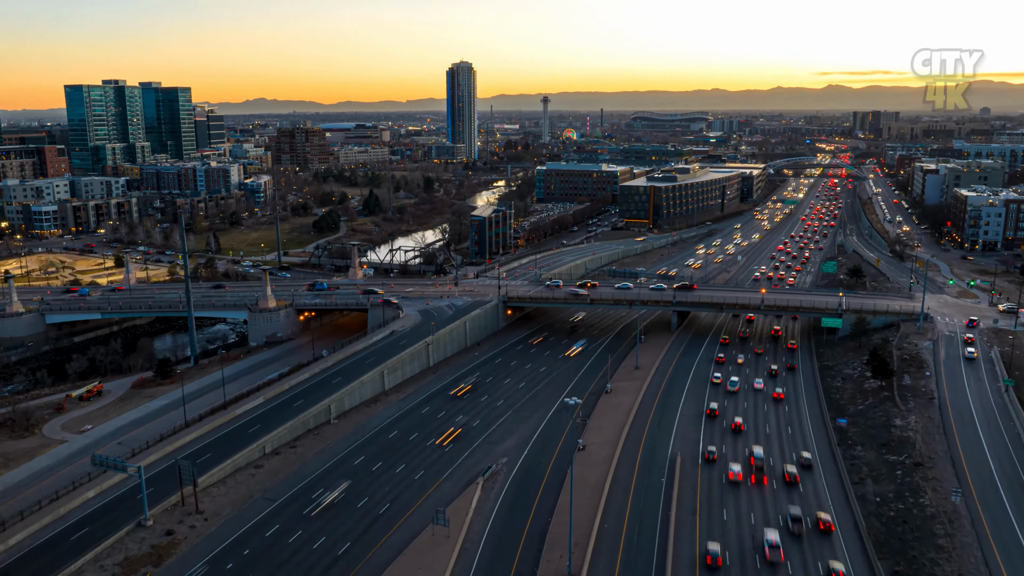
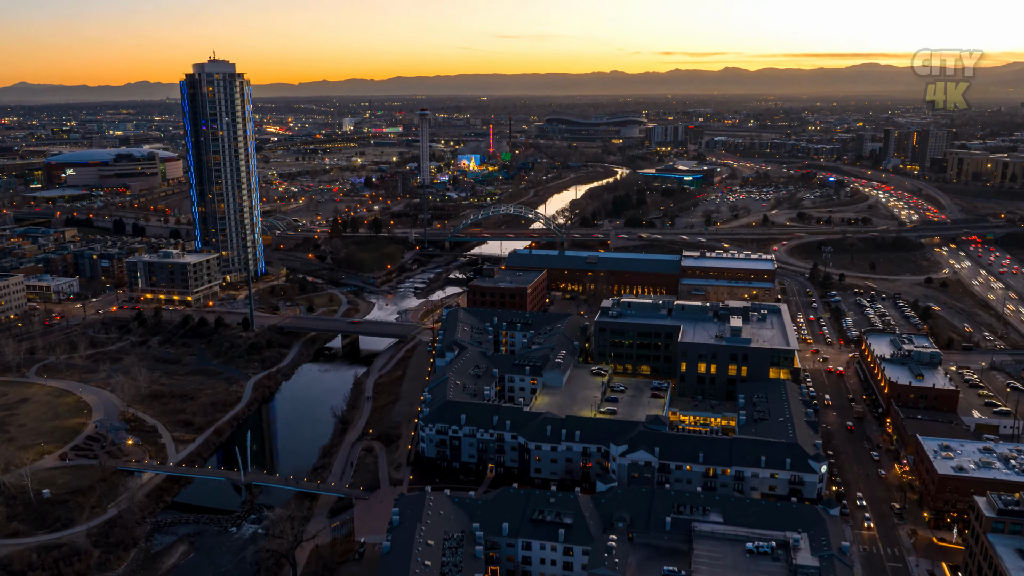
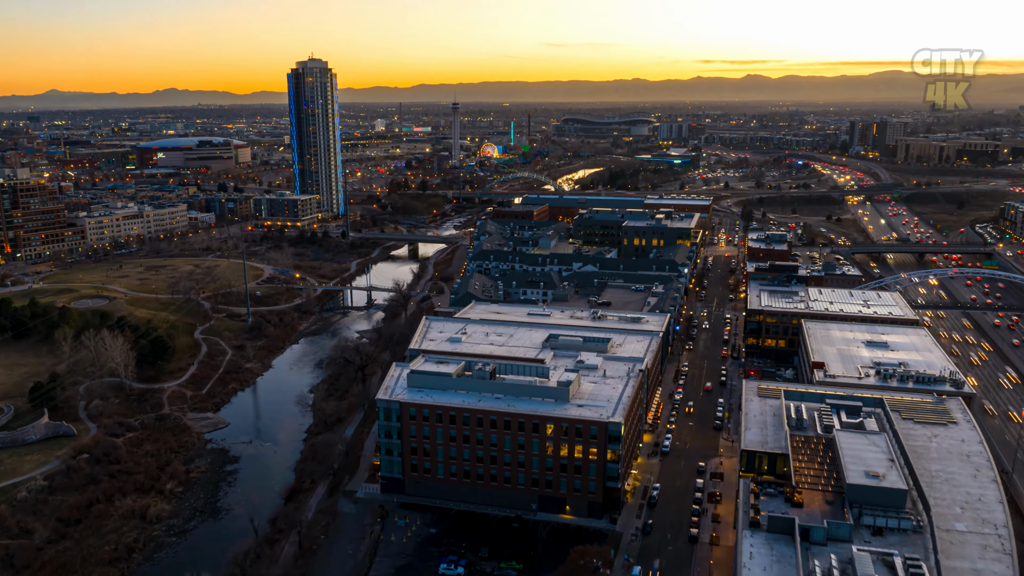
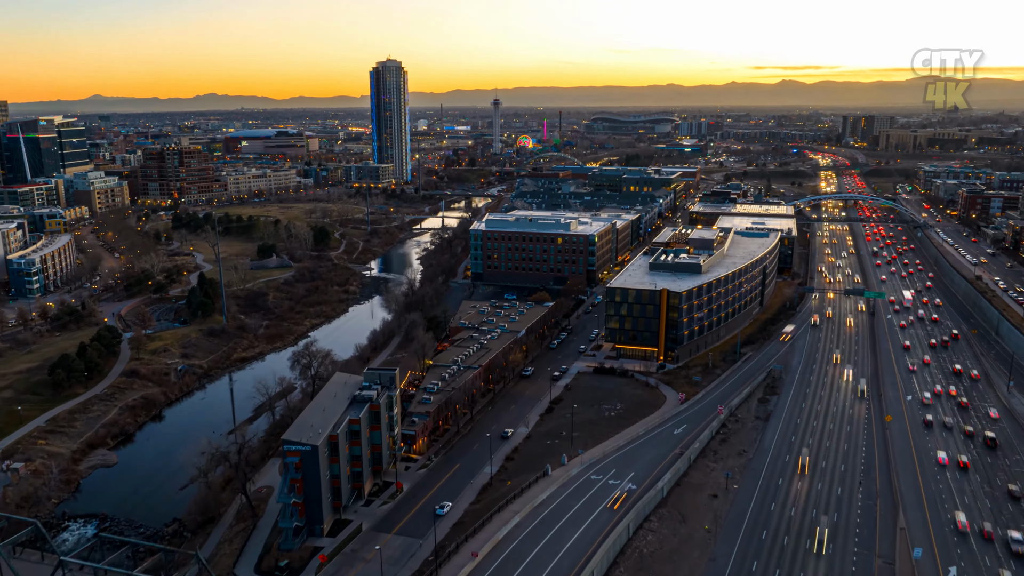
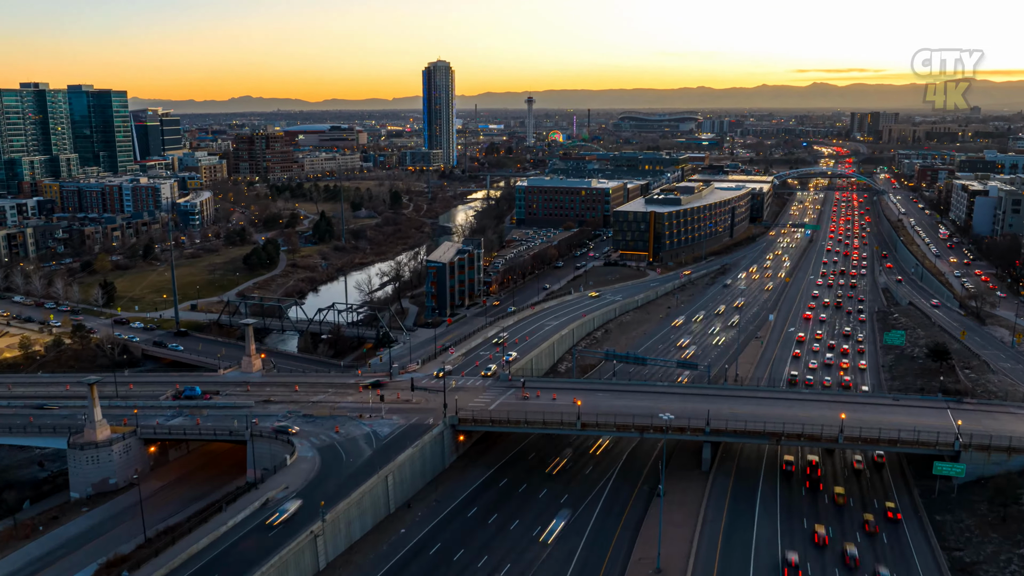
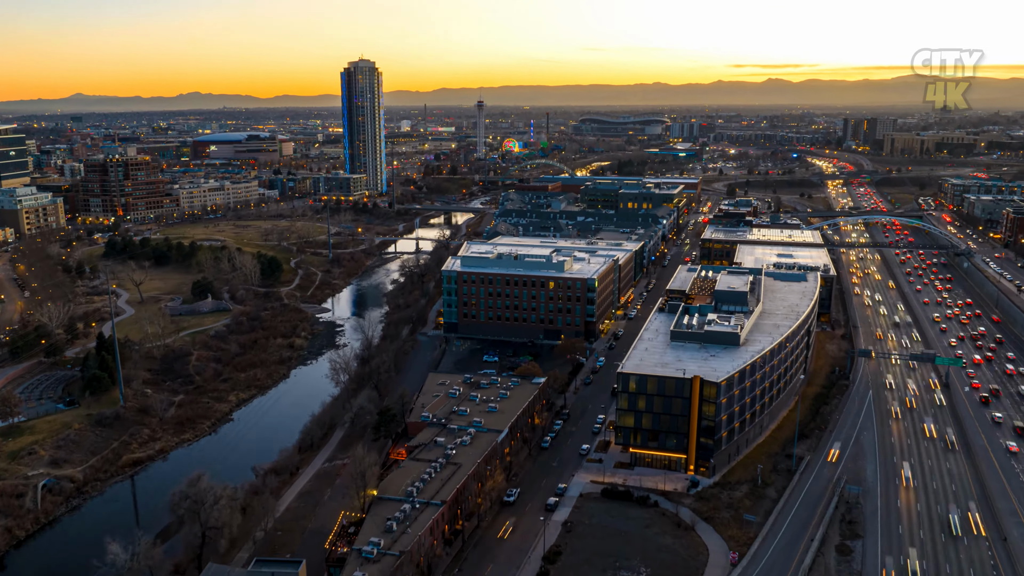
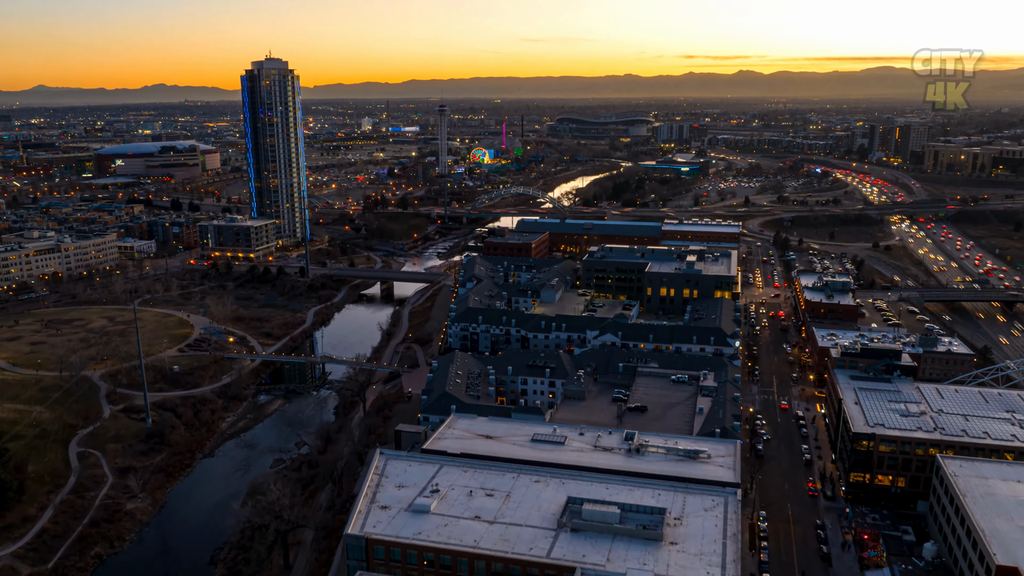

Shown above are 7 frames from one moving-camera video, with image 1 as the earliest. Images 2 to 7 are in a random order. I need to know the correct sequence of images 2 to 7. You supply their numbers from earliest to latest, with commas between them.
5, 4, 6, 3, 7, 2
